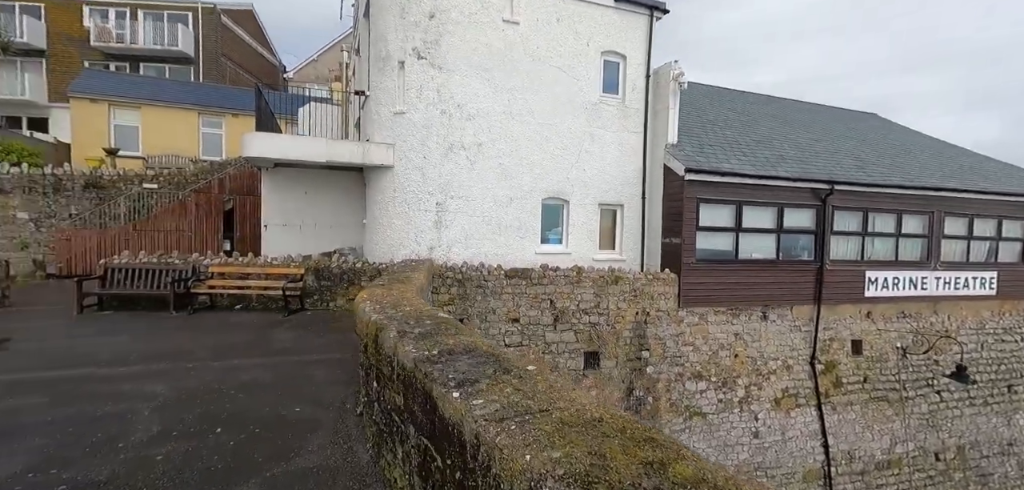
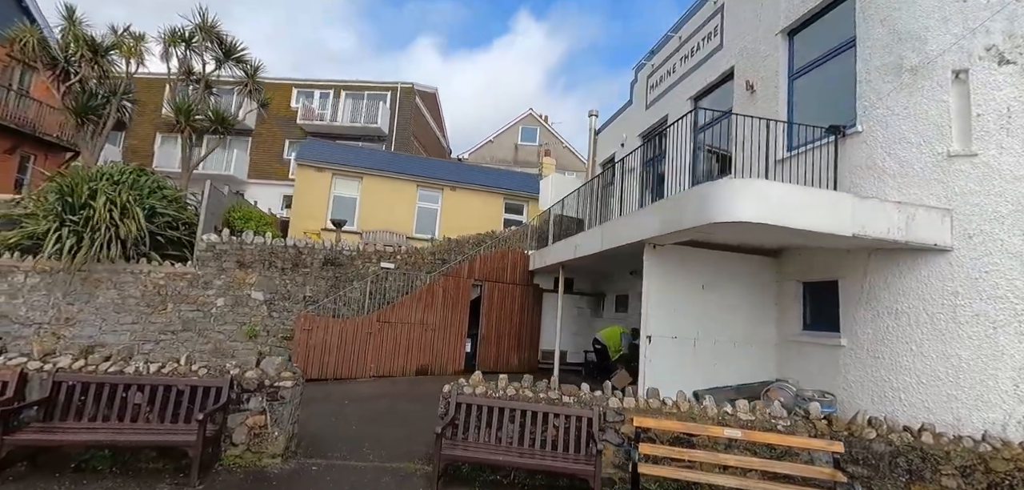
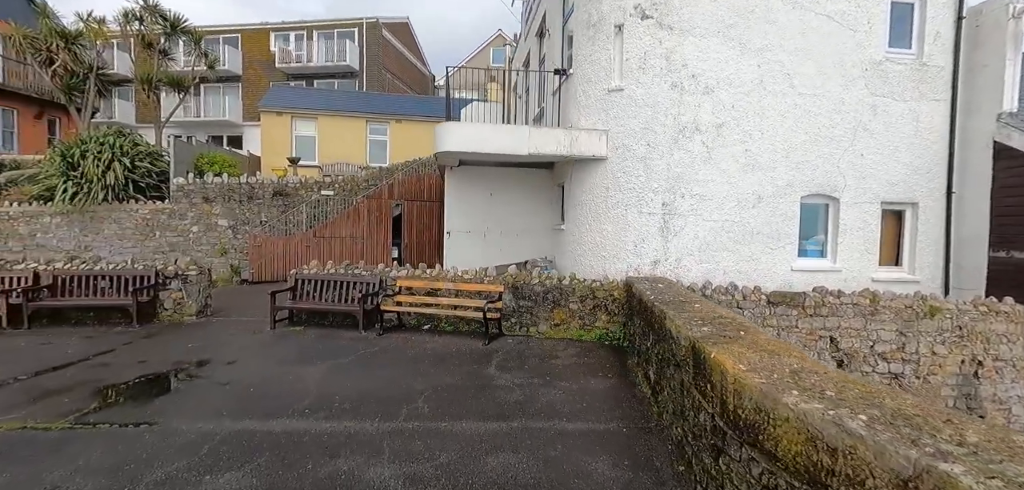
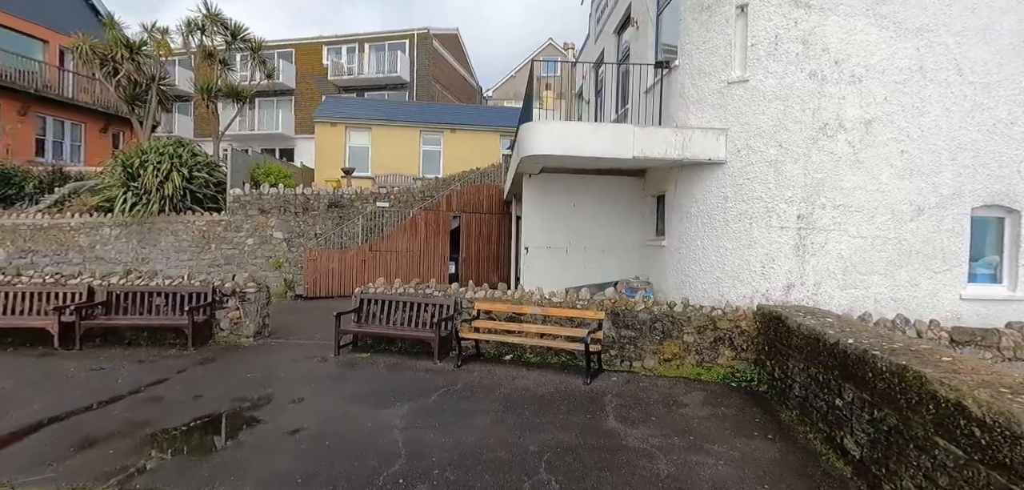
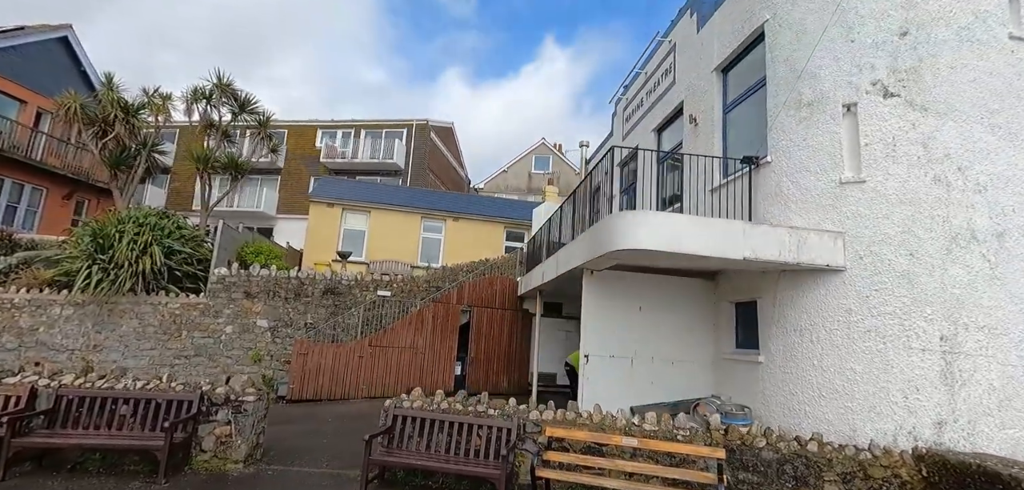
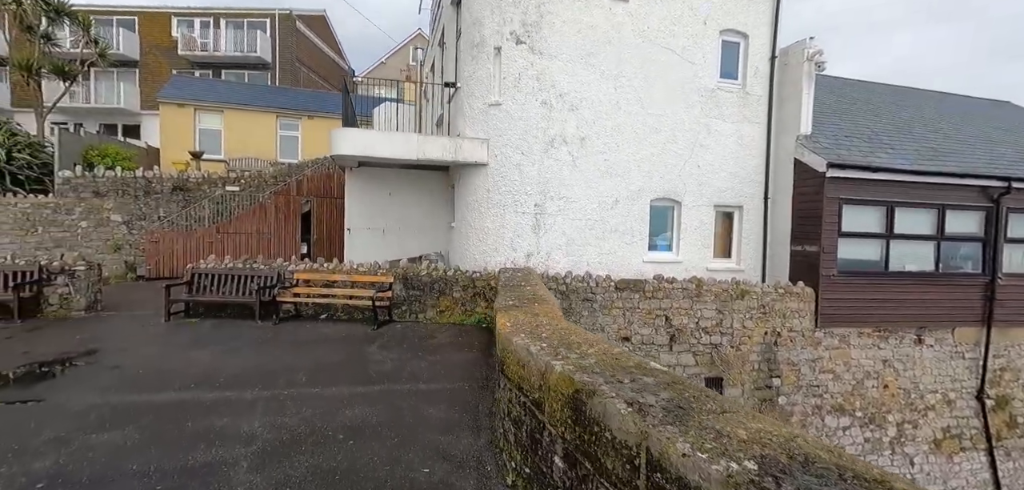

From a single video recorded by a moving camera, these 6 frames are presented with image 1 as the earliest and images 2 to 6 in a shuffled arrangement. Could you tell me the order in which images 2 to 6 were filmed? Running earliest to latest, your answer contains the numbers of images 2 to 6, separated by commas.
6, 3, 4, 5, 2
